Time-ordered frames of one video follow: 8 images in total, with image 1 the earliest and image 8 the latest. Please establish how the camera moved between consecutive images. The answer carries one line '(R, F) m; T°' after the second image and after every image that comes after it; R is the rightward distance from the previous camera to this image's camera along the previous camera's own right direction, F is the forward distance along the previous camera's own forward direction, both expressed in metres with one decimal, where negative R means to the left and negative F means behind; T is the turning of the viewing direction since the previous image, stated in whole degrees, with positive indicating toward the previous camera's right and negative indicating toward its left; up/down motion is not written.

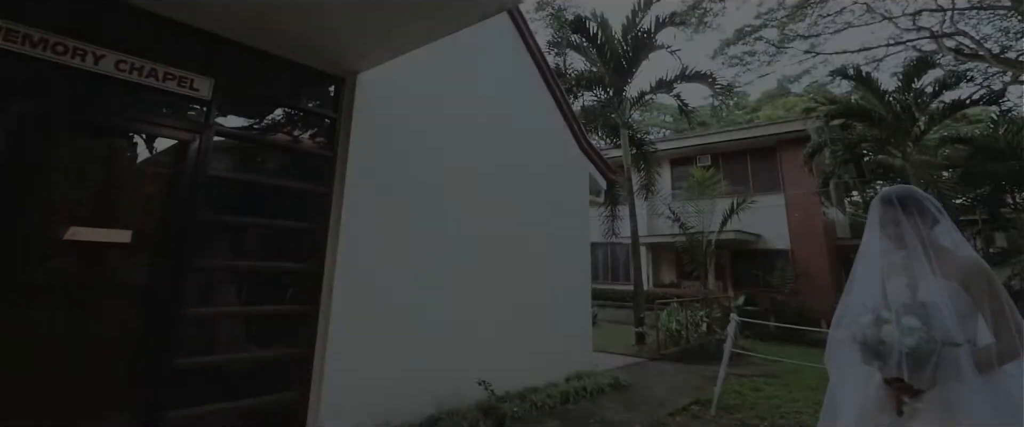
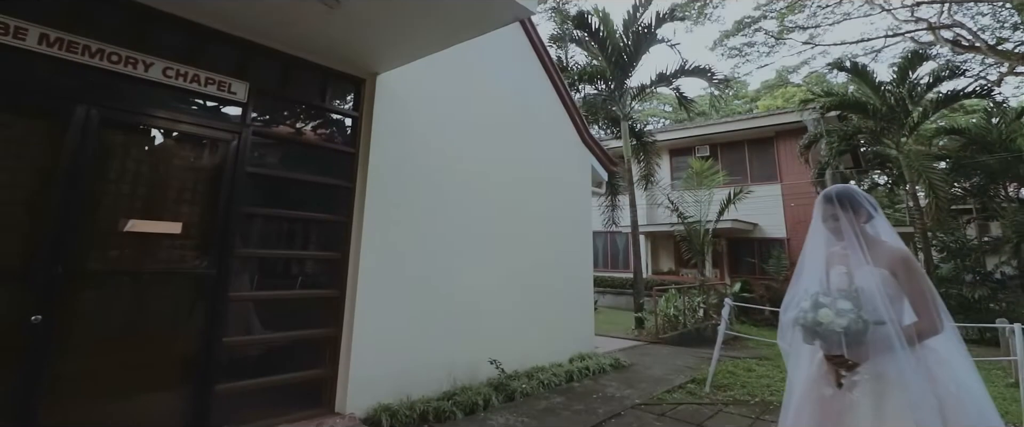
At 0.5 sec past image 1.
(-0.1, -0.2) m; 0°
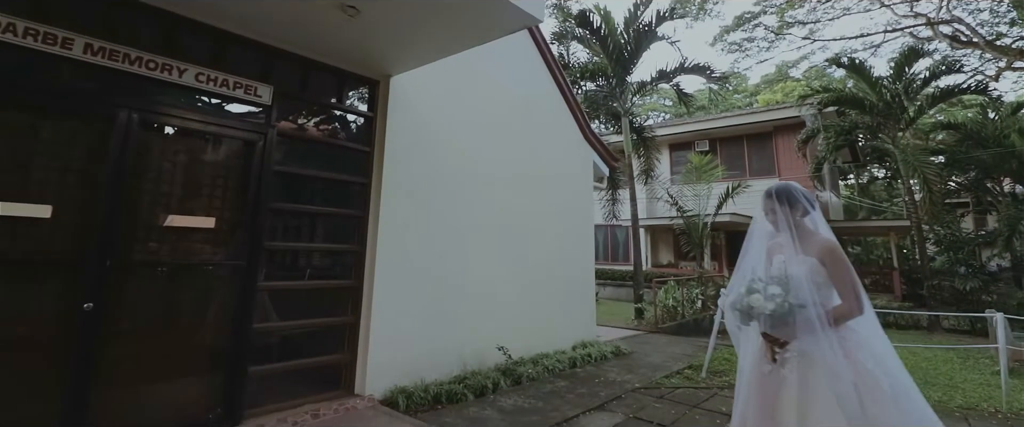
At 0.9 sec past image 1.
(-0.1, -0.2) m; 0°
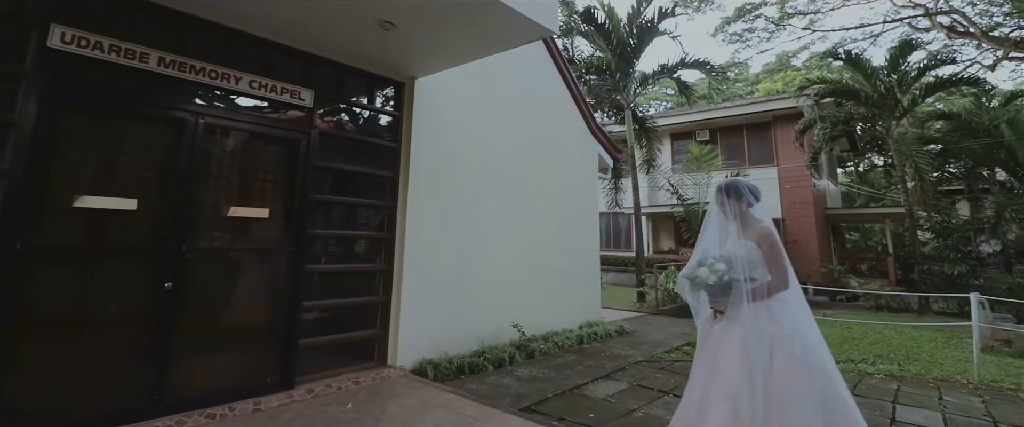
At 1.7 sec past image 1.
(-0.1, -0.3) m; 0°
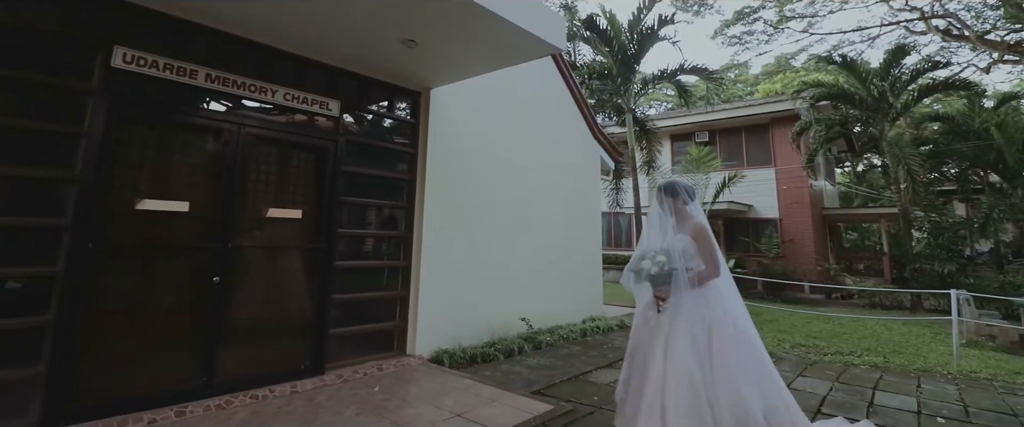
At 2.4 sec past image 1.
(-0.1, -0.3) m; 0°
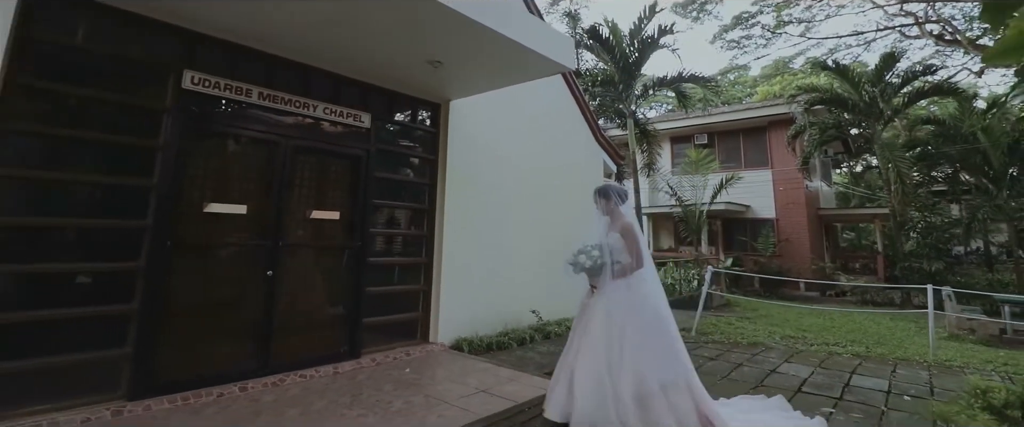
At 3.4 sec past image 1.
(-0.1, -0.4) m; 0°
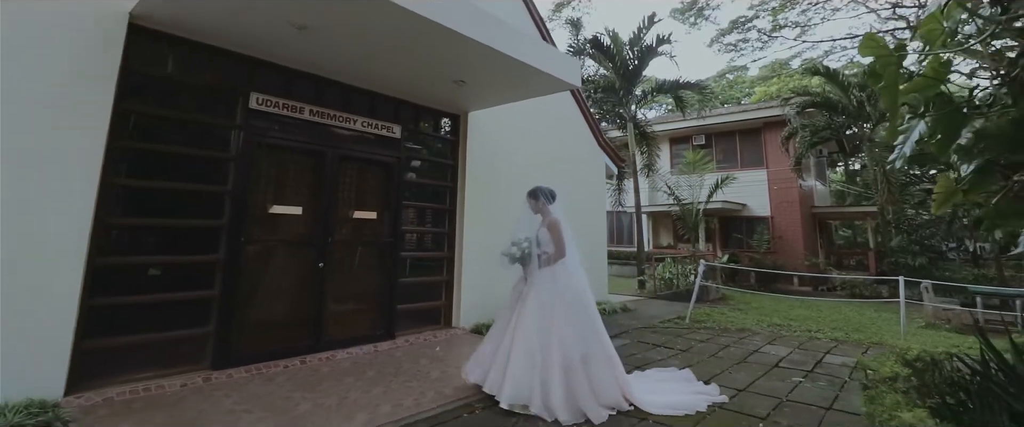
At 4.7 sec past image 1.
(-0.1, -0.5) m; 0°
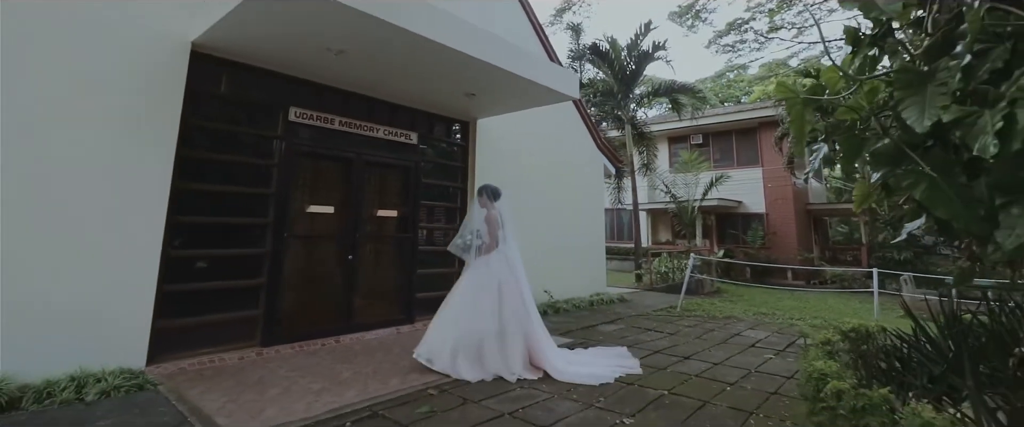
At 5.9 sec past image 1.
(0.0, -0.5) m; 0°
